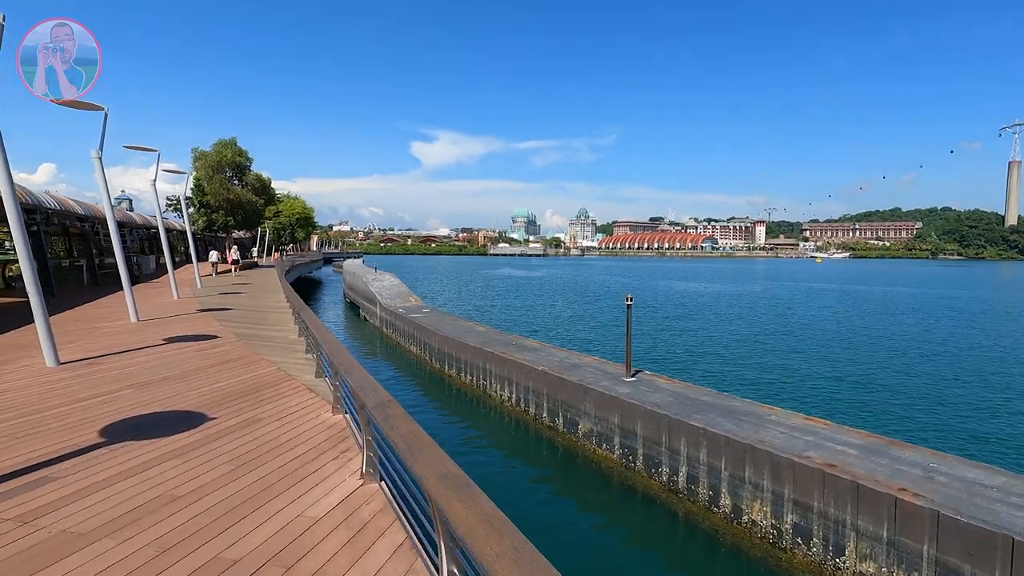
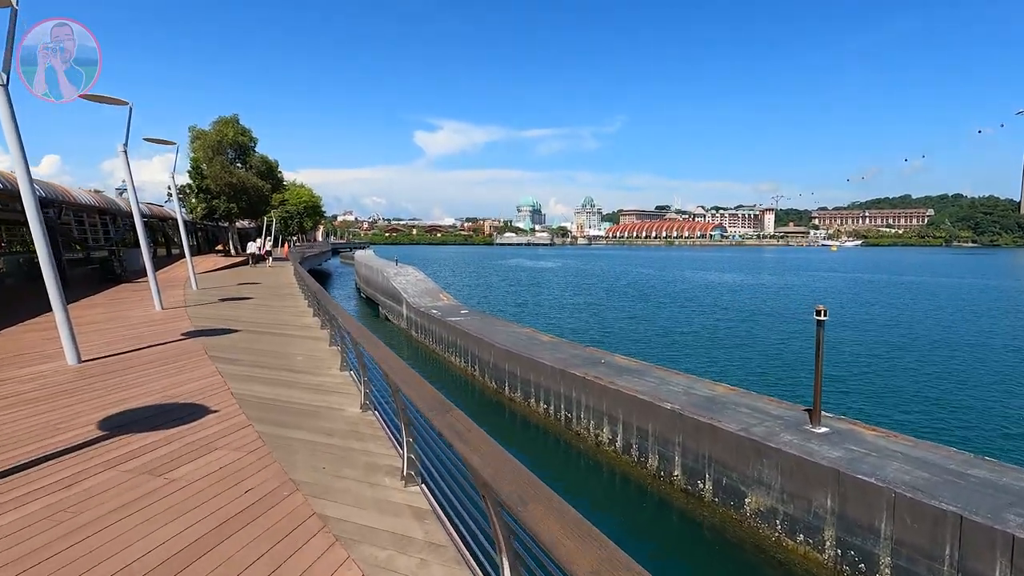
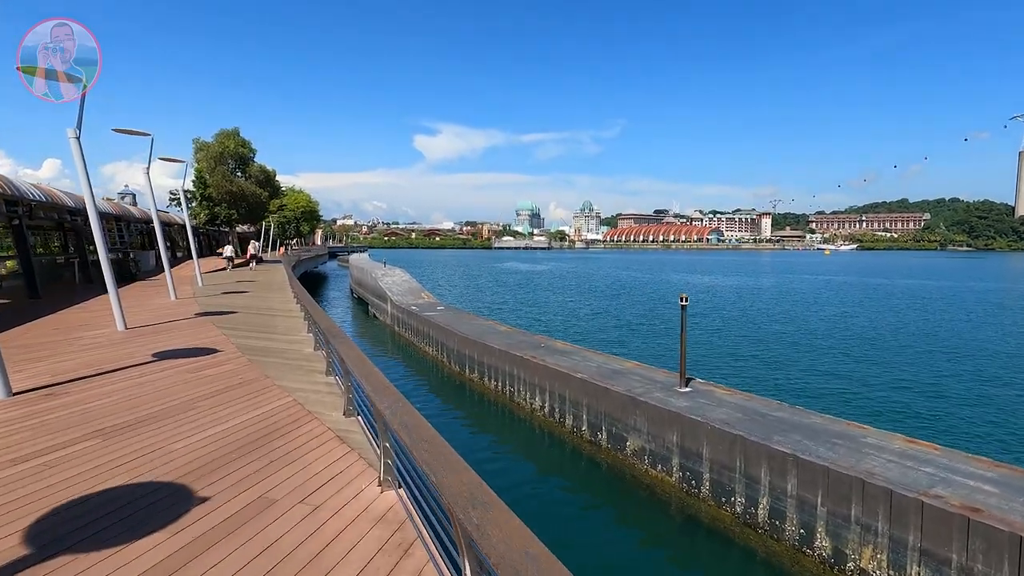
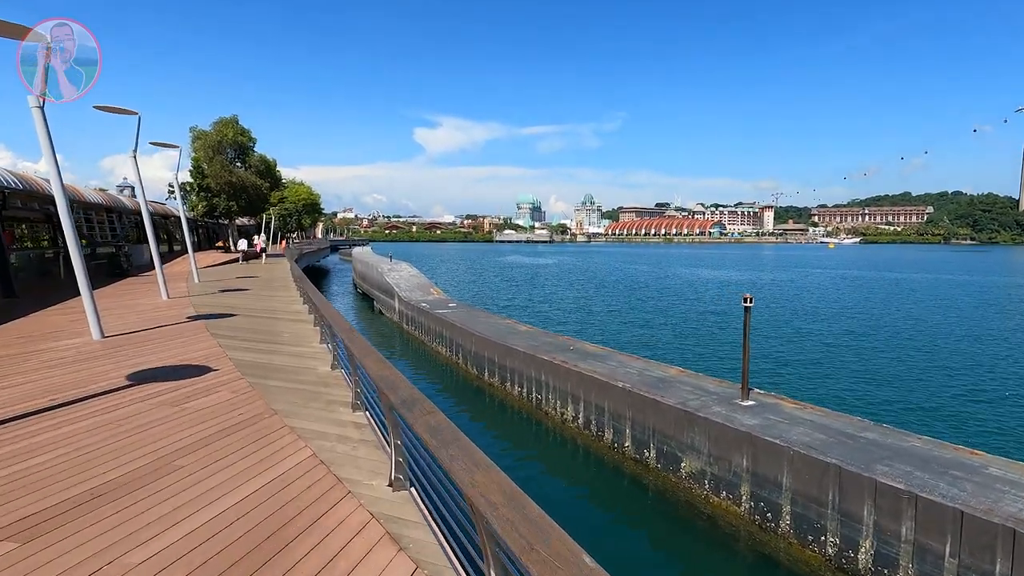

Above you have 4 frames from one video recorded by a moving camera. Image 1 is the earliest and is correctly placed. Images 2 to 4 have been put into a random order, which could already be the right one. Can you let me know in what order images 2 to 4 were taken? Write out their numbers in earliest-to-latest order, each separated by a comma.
3, 4, 2
